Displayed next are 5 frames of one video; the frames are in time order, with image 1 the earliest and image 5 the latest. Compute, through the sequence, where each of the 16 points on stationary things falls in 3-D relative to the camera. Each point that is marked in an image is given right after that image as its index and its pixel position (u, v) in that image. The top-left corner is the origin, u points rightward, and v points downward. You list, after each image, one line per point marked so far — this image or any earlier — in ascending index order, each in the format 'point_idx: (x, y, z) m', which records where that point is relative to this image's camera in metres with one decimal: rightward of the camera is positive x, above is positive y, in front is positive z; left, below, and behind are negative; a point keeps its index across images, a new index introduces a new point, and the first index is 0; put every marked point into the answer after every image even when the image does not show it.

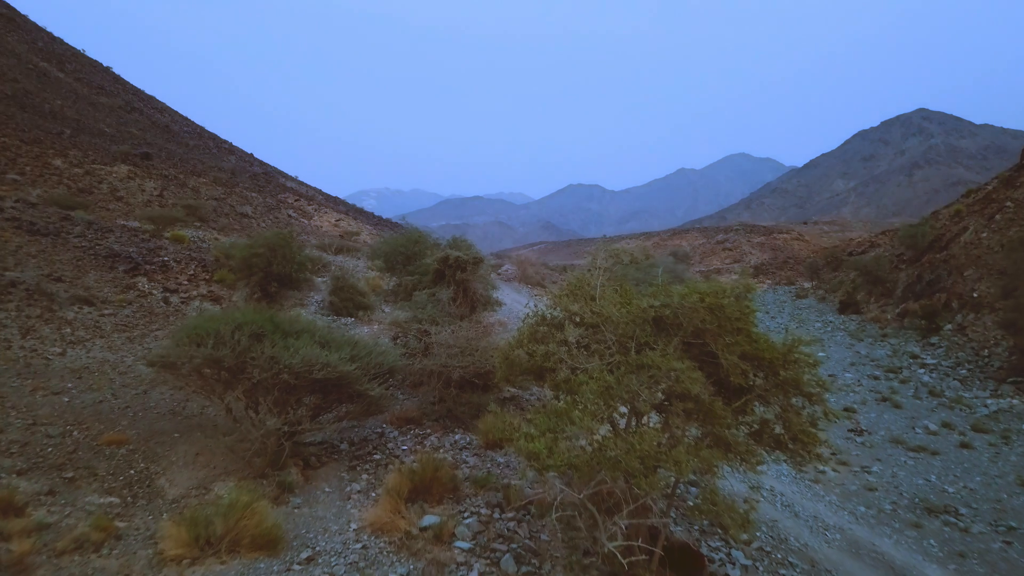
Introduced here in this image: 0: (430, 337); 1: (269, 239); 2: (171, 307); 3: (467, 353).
0: (-1.1, -0.7, +6.4) m
1: (-4.4, +0.9, +8.2) m
2: (-7.5, -0.4, +10.3) m
3: (-0.6, -0.9, +6.1) m
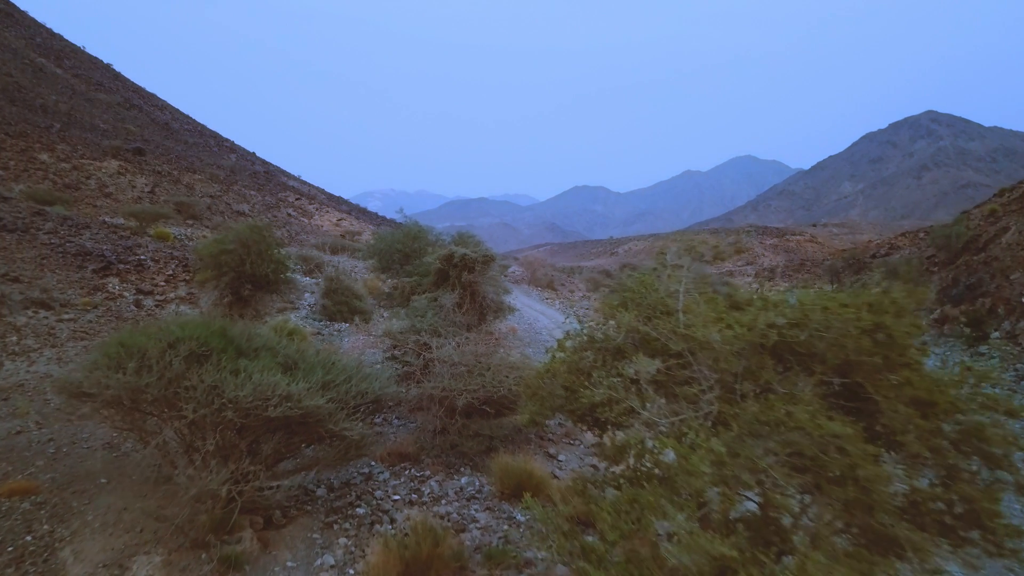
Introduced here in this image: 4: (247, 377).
0: (-0.9, -0.7, +5.3) m
1: (-4.2, +0.9, +7.1) m
2: (-7.2, -0.5, +9.2) m
3: (-0.4, -0.9, +4.9) m
4: (-1.9, -0.6, +3.3) m
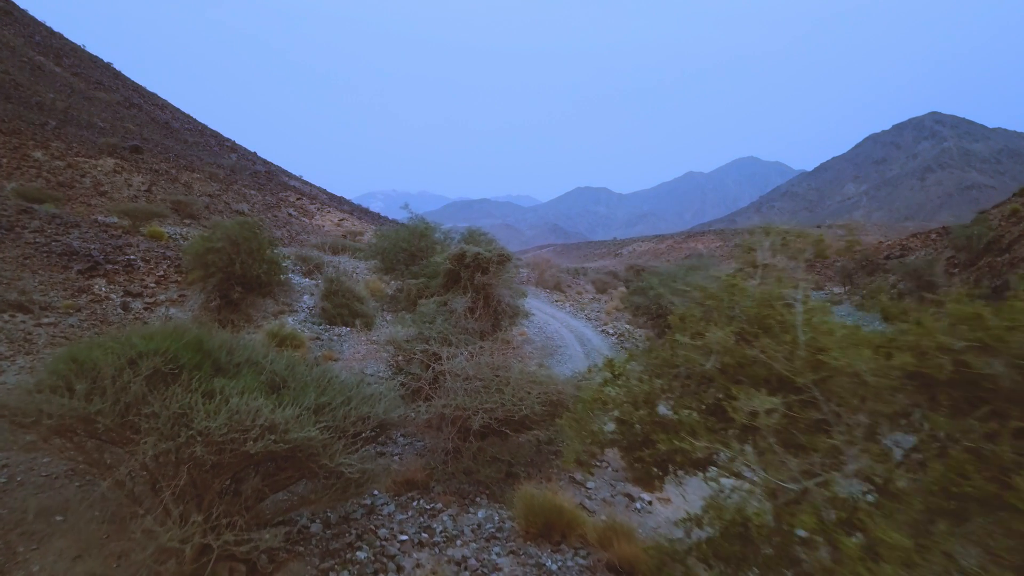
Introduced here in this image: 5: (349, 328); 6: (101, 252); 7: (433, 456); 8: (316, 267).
0: (-0.7, -0.8, +4.7) m
1: (-4.0, +0.8, +6.5) m
2: (-7.0, -0.5, +8.6) m
3: (-0.2, -0.9, +4.3) m
4: (-1.7, -0.7, +2.7) m
5: (-2.8, -0.7, +8.1) m
6: (-9.1, +0.8, +10.3) m
7: (-0.7, -1.5, +4.3) m
8: (-4.6, +0.5, +11.0) m
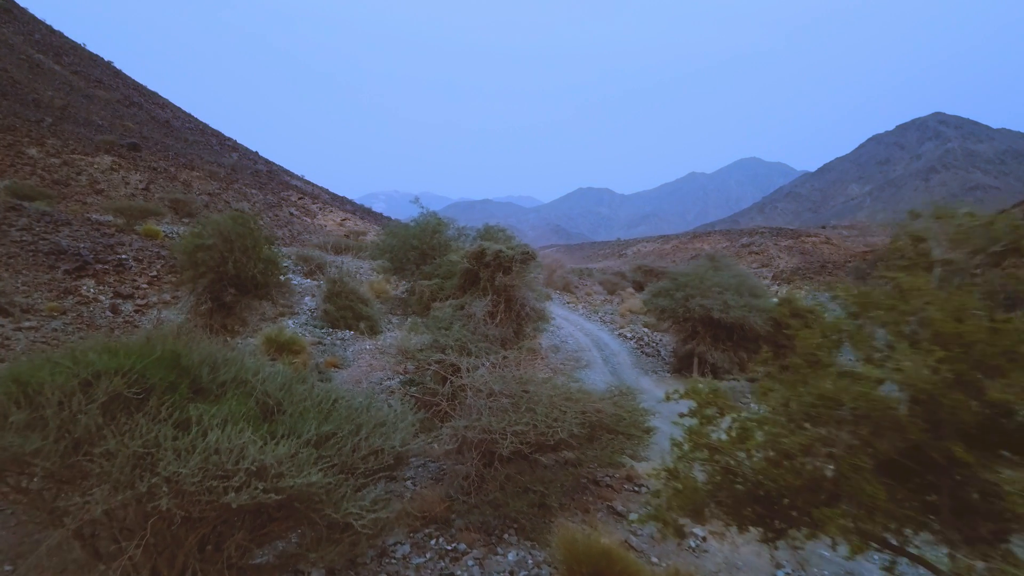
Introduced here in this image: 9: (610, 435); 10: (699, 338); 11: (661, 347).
0: (-0.5, -0.8, +4.1) m
1: (-3.7, +0.8, +5.9) m
2: (-6.7, -0.5, +8.0) m
3: (+0.1, -0.9, +3.7) m
4: (-1.4, -0.7, +2.2) m
5: (-2.6, -0.7, +7.5) m
6: (-8.8, +0.8, +9.7) m
7: (-0.5, -1.6, +3.7) m
8: (-4.4, +0.5, +10.5) m
9: (+0.8, -1.2, +3.9) m
10: (+3.4, -0.9, +8.4) m
11: (+3.2, -1.3, +9.9) m
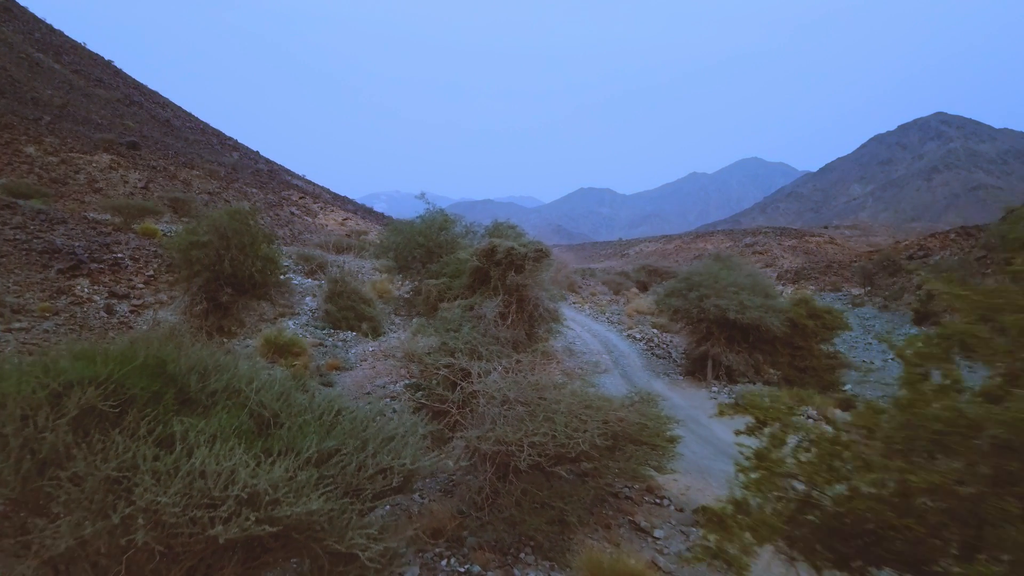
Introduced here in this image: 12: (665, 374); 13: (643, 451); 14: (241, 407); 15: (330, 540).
0: (-0.3, -0.8, +3.8) m
1: (-3.6, +0.8, +5.6) m
2: (-6.6, -0.5, +7.7) m
3: (+0.2, -0.9, +3.5) m
4: (-1.3, -0.7, +1.9) m
5: (-2.4, -0.7, +7.3) m
6: (-8.7, +0.8, +9.5) m
7: (-0.4, -1.6, +3.4) m
8: (-4.2, +0.5, +10.2) m
9: (+0.9, -1.2, +3.6) m
10: (+3.5, -0.9, +8.1) m
11: (+3.3, -1.3, +9.6) m
12: (+2.7, -1.5, +8.3) m
13: (+1.0, -1.3, +3.6) m
14: (-1.4, -0.6, +2.4) m
15: (-0.8, -1.1, +2.0) m
